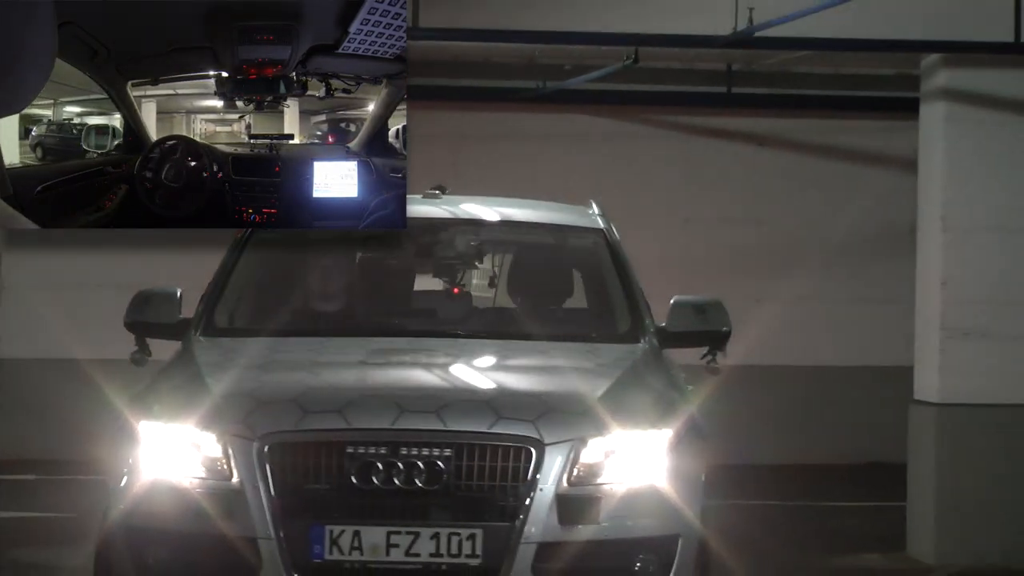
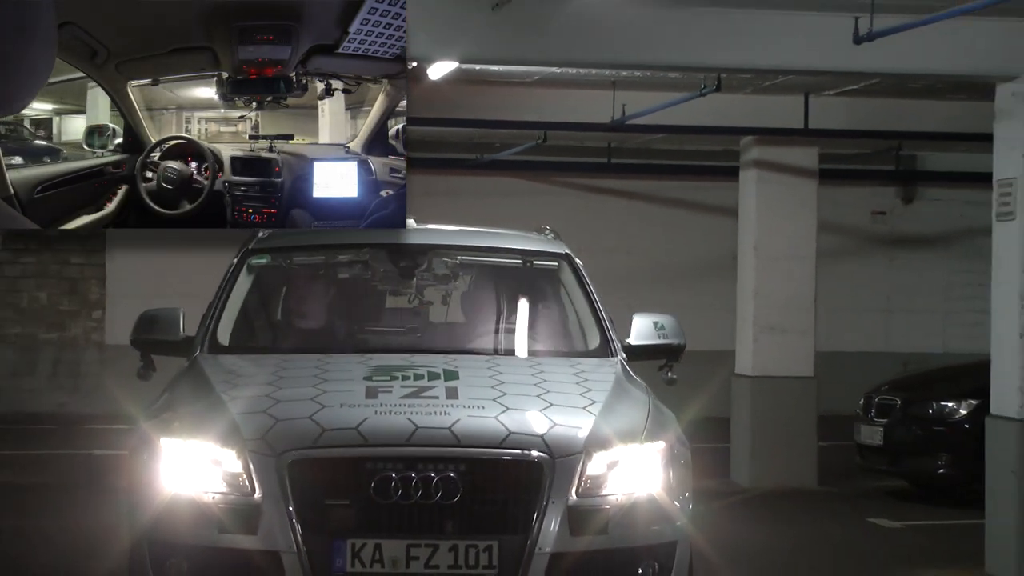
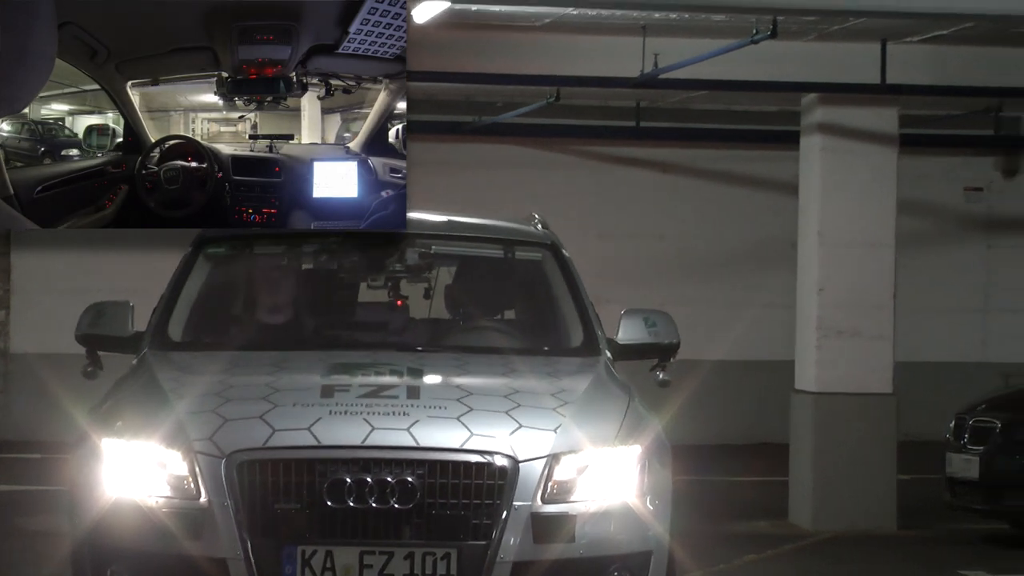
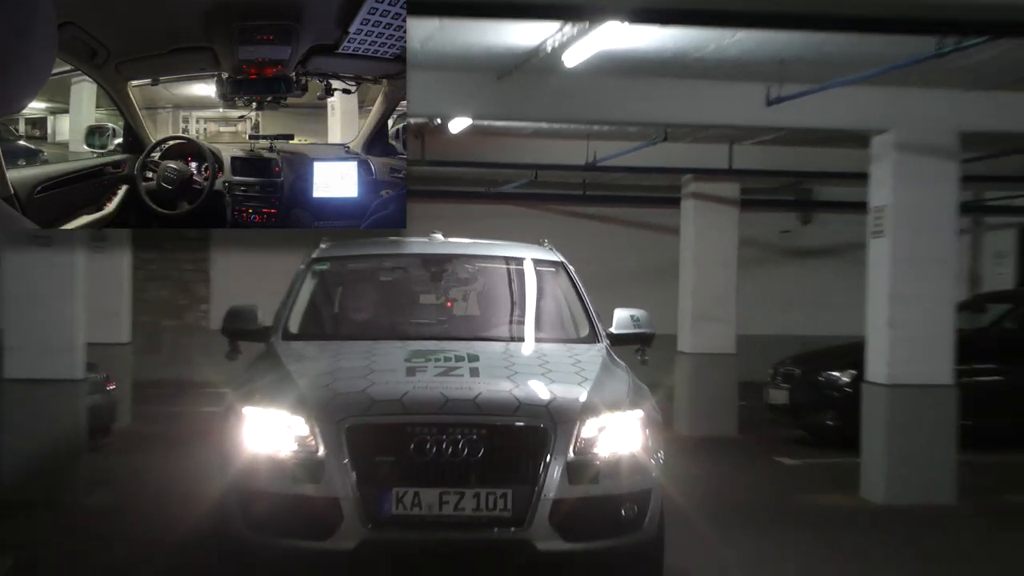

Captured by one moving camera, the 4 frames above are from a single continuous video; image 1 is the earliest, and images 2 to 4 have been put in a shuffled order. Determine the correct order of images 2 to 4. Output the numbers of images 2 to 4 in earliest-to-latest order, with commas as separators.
3, 2, 4
